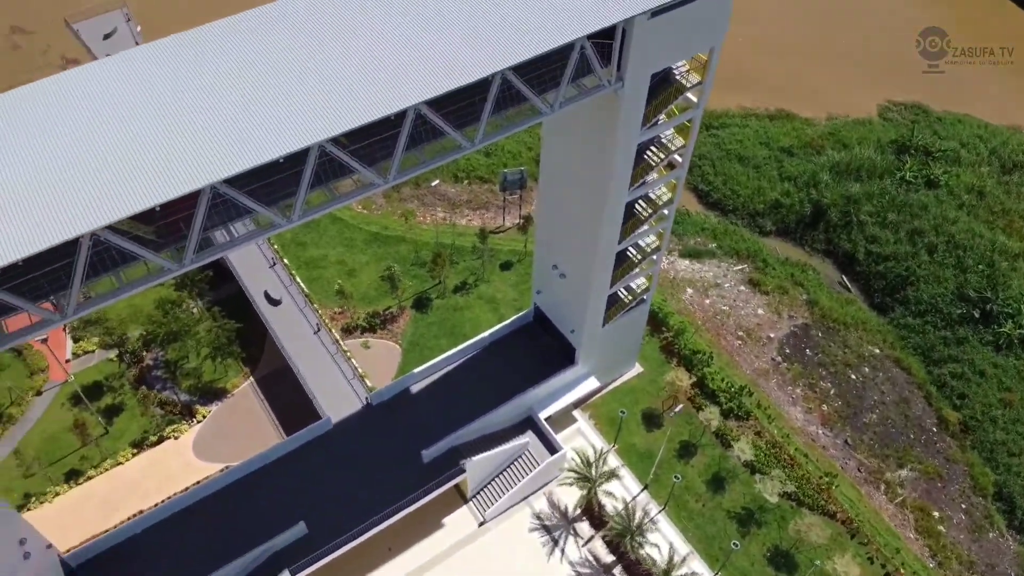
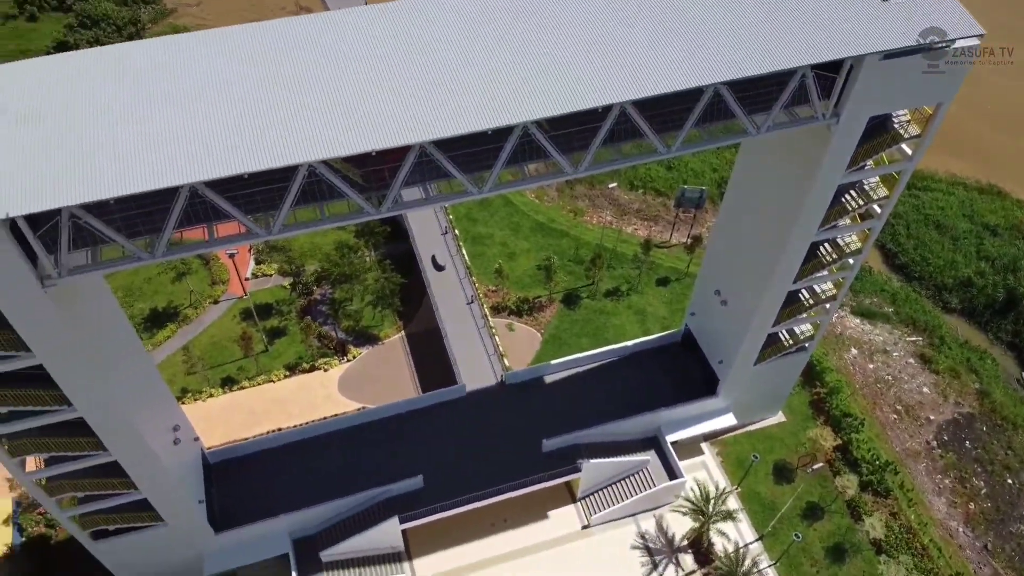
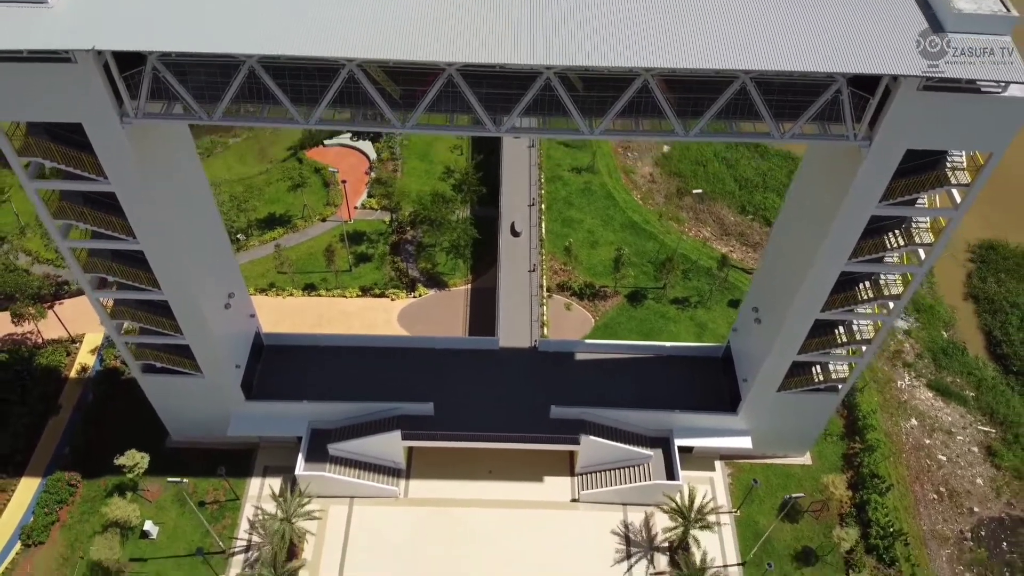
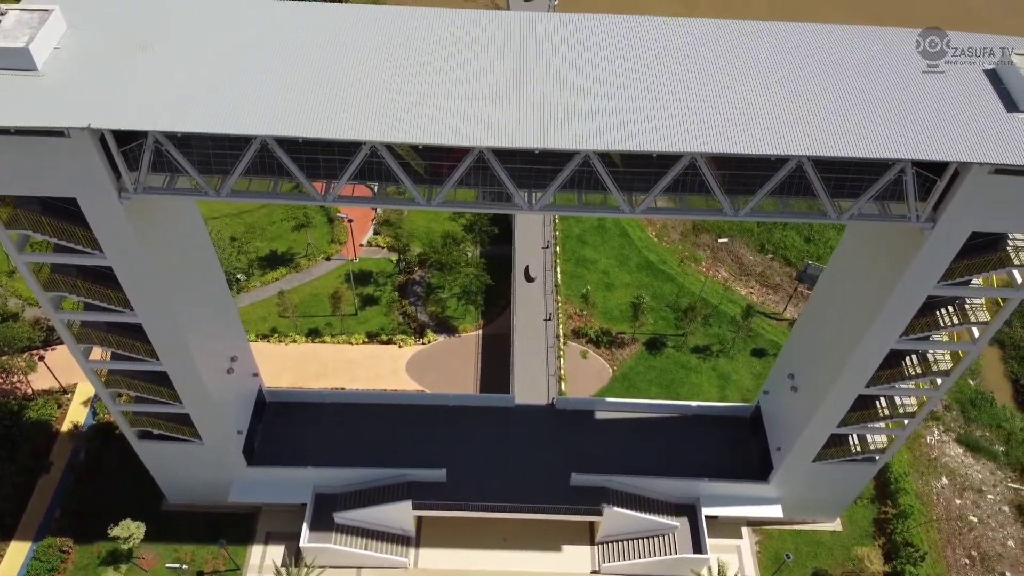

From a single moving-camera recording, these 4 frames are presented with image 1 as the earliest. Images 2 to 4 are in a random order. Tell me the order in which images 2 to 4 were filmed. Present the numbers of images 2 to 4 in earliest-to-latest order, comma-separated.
2, 4, 3
